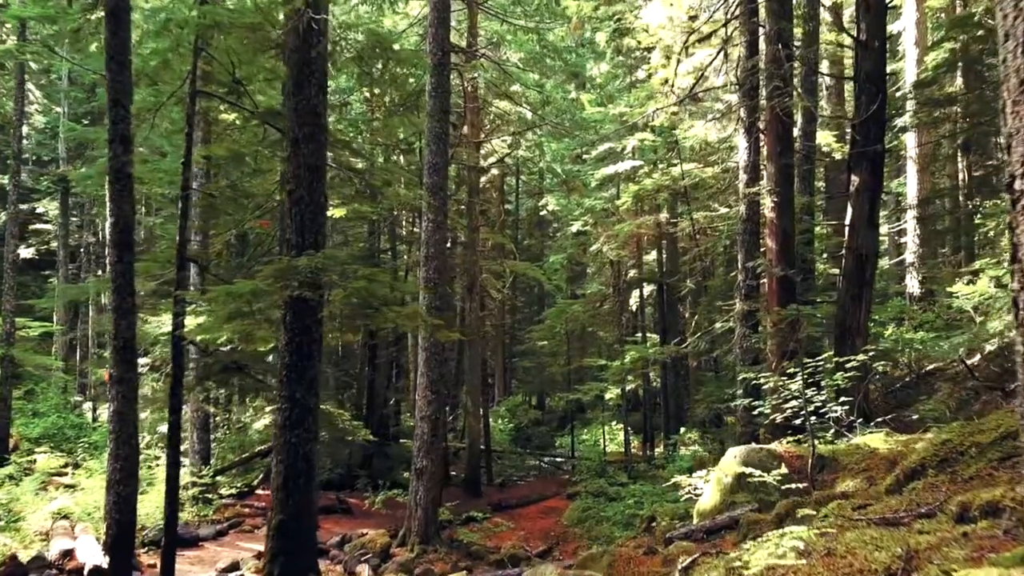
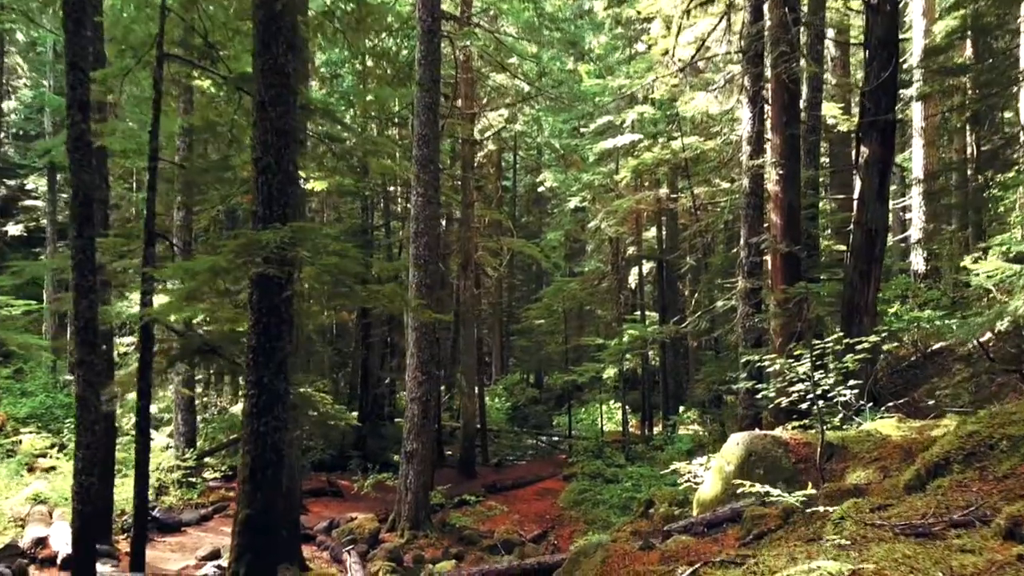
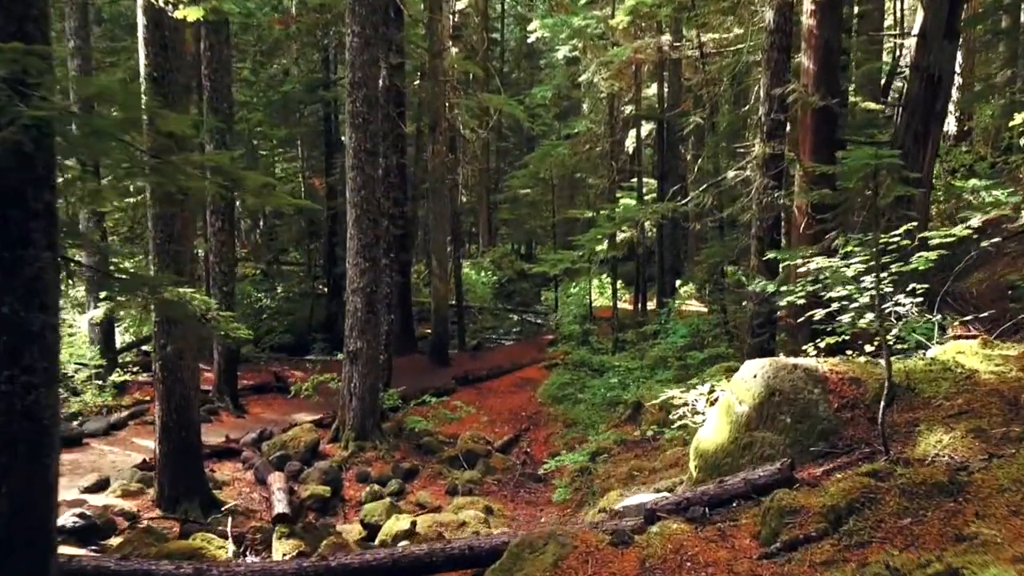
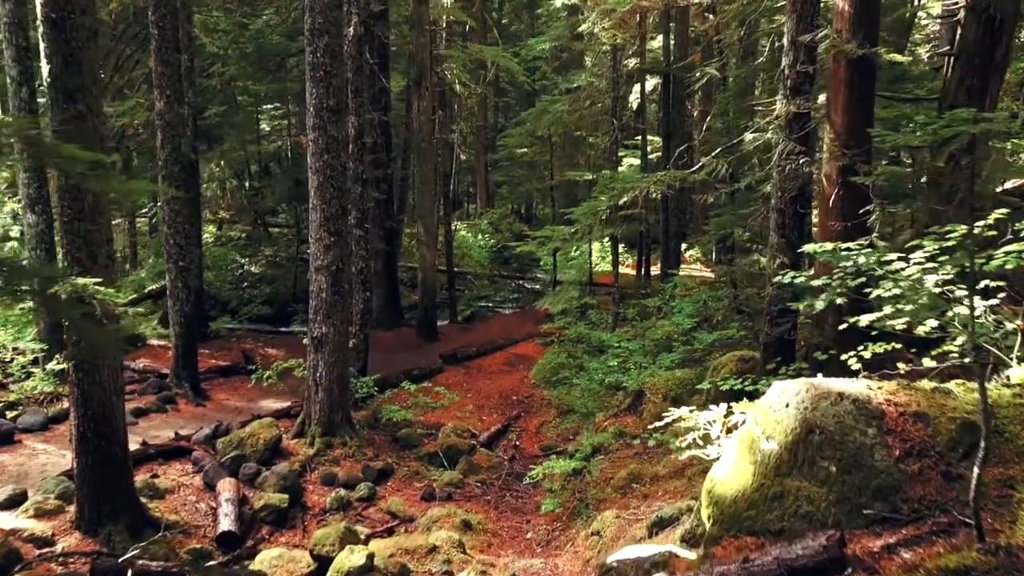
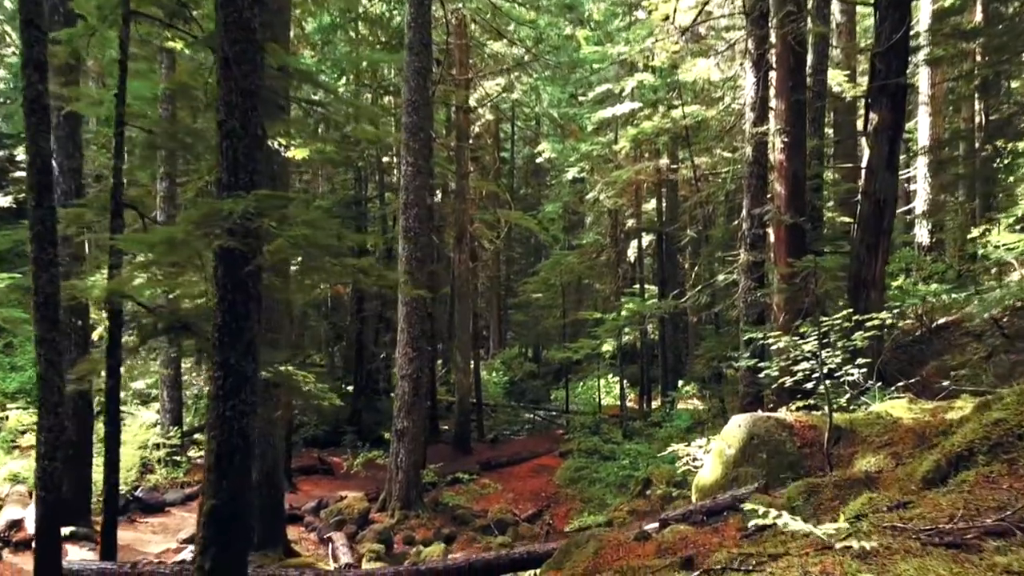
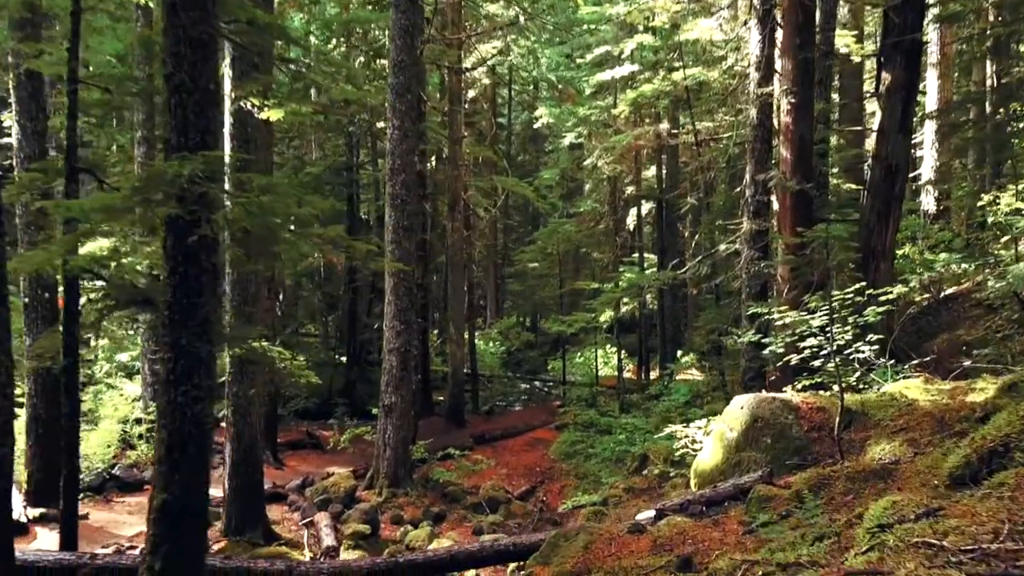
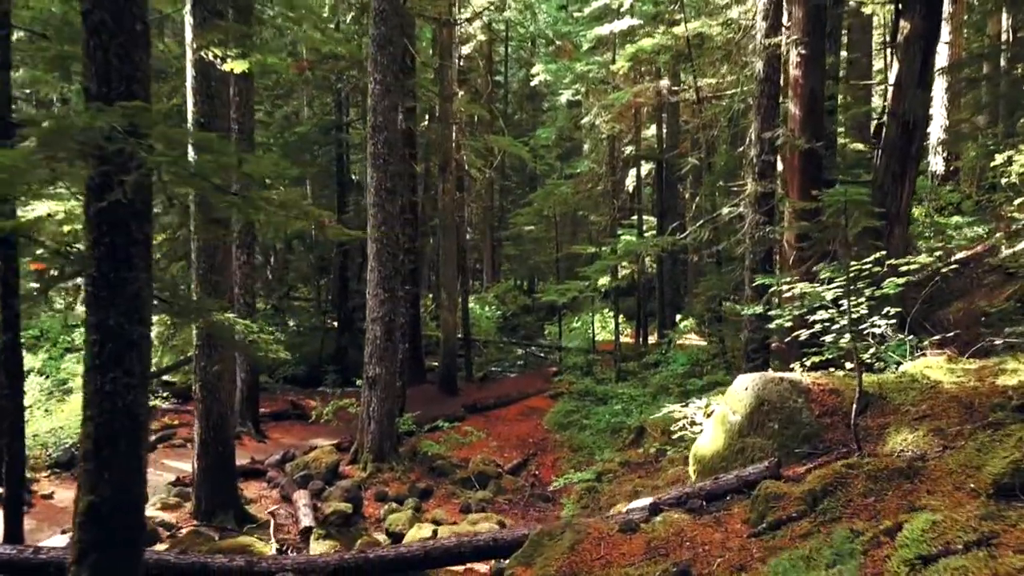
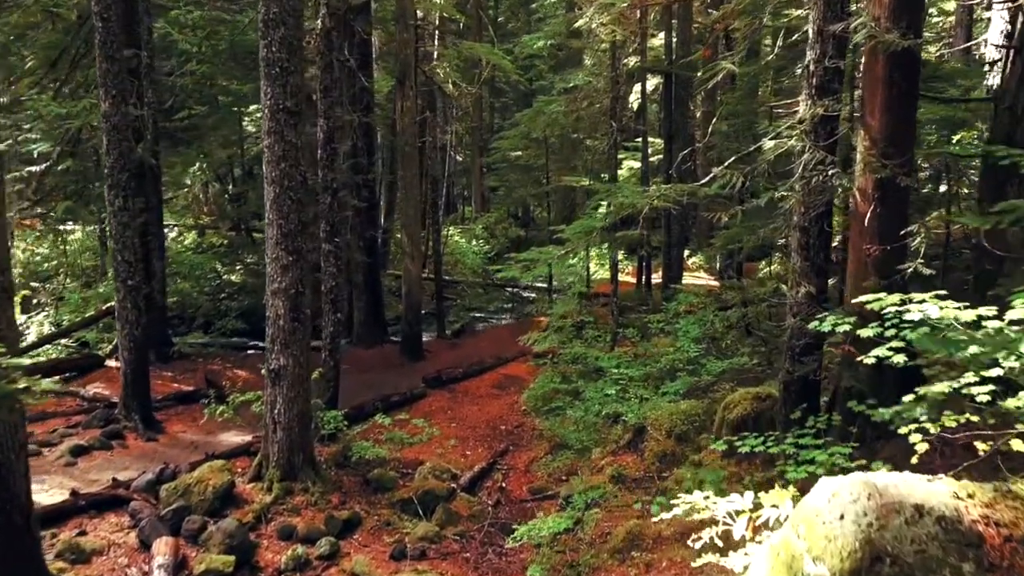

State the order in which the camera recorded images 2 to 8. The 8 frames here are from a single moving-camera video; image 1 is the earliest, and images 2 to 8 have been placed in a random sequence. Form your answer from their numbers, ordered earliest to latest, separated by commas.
2, 5, 6, 7, 3, 4, 8
